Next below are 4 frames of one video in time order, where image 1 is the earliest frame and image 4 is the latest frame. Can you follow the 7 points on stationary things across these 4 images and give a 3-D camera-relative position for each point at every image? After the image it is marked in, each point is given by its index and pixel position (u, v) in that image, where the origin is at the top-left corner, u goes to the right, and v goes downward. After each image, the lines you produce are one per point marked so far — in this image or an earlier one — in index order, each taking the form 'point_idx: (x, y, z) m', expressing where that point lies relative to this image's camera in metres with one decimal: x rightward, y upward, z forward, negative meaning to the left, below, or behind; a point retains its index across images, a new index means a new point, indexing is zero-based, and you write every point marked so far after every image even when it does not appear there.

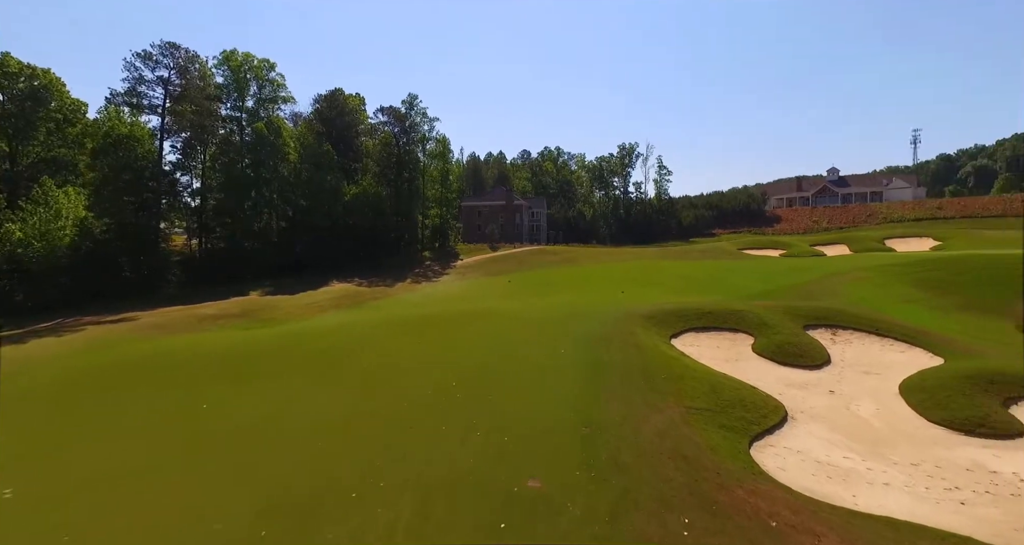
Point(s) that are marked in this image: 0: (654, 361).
0: (+5.0, -3.0, +18.9) m
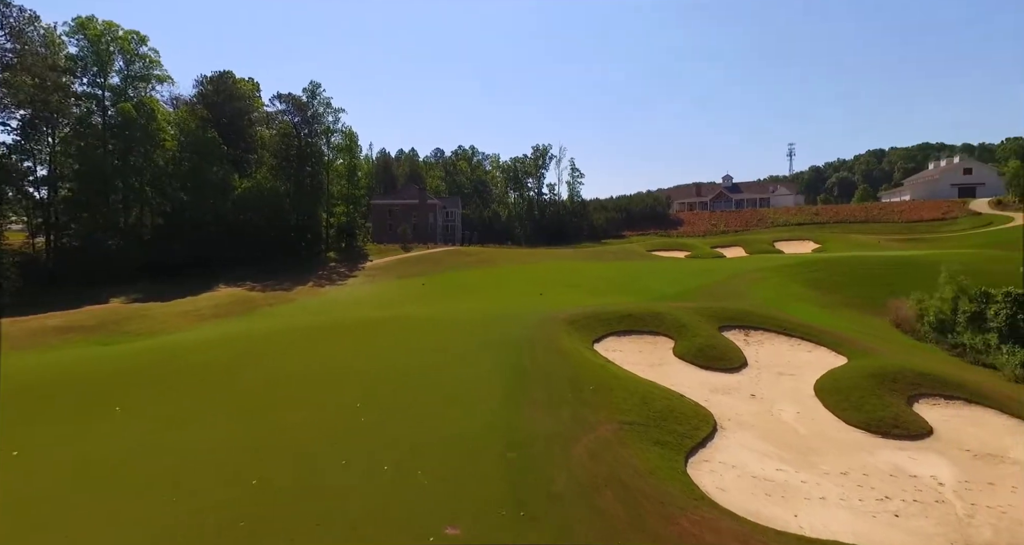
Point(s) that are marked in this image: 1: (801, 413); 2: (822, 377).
0: (+2.2, -3.1, +17.8) m
1: (+9.1, -4.4, +17.1) m
2: (+11.2, -3.8, +19.7) m
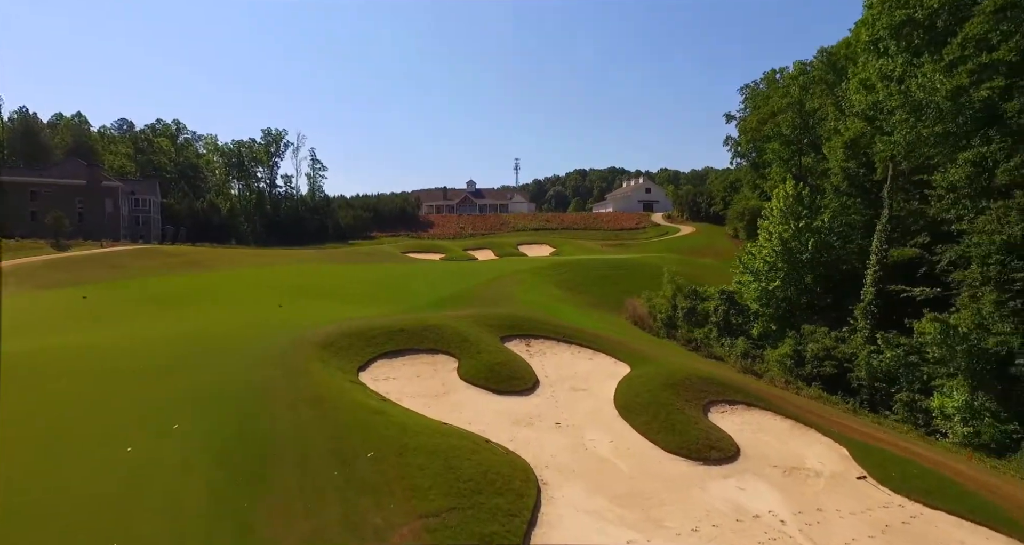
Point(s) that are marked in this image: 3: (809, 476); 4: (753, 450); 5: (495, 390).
0: (-3.8, -3.4, +12.3) m
1: (+2.7, -4.6, +14.7) m
2: (+3.5, -3.9, +18.0) m
3: (+7.2, -4.9, +13.2) m
4: (+6.4, -4.7, +14.5) m
5: (-0.6, -3.9, +18.4) m
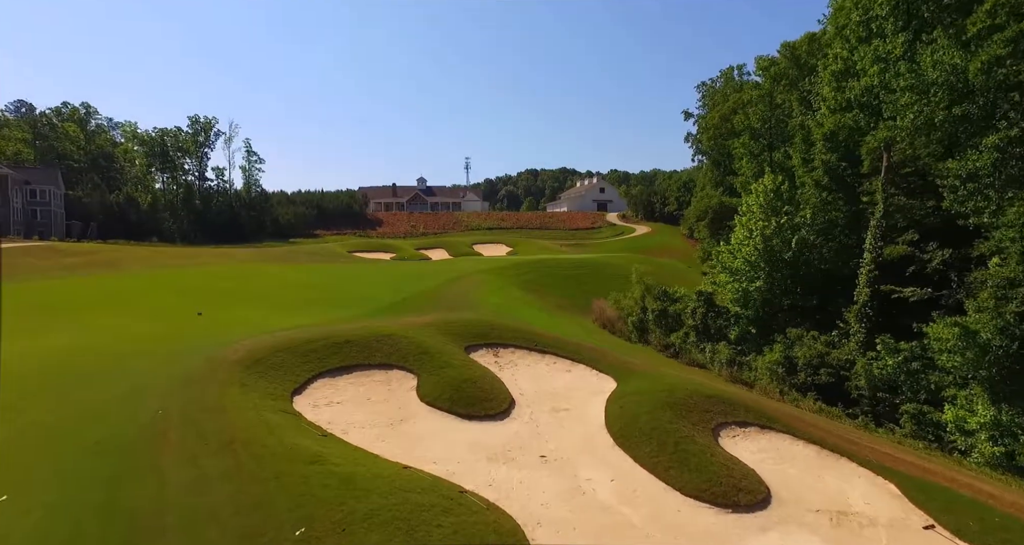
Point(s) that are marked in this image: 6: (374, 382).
0: (-4.0, -3.4, +8.8) m
1: (+2.3, -4.6, +11.8) m
2: (+2.7, -4.0, +15.1) m
3: (+6.9, -4.9, +10.7) m
4: (+5.9, -4.7, +11.8) m
5: (-1.4, -3.9, +15.1) m
6: (-4.2, -3.3, +16.2) m
